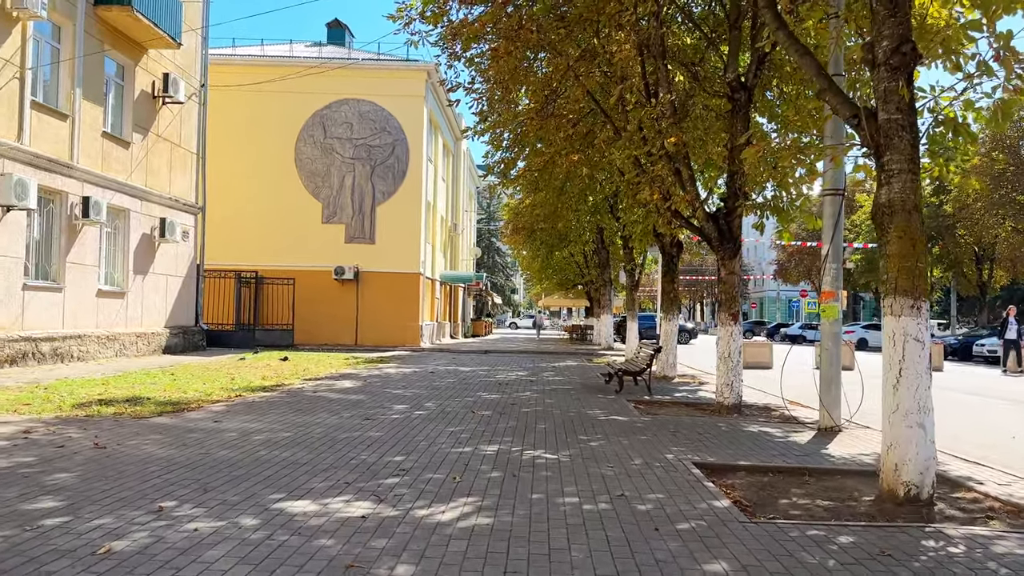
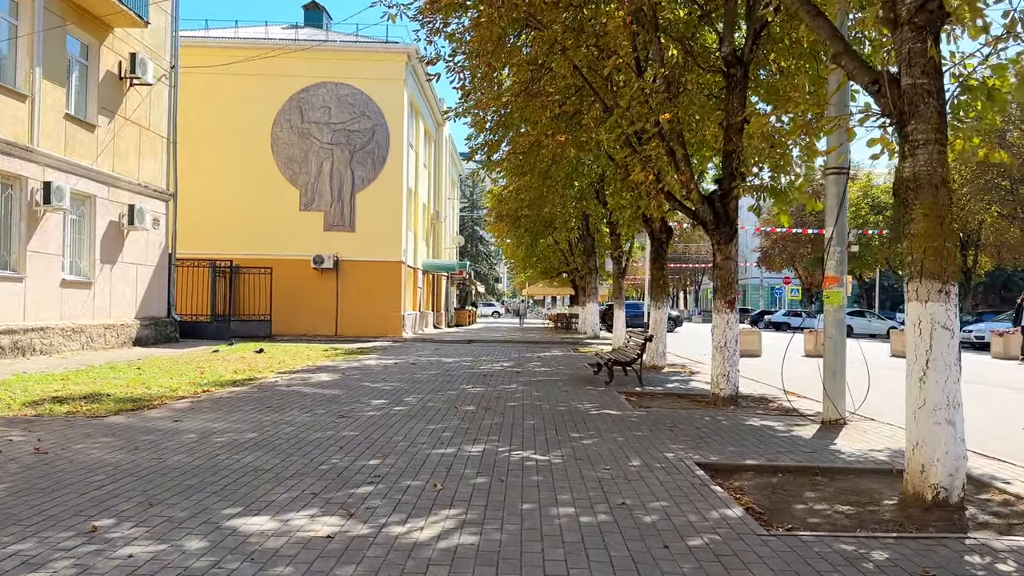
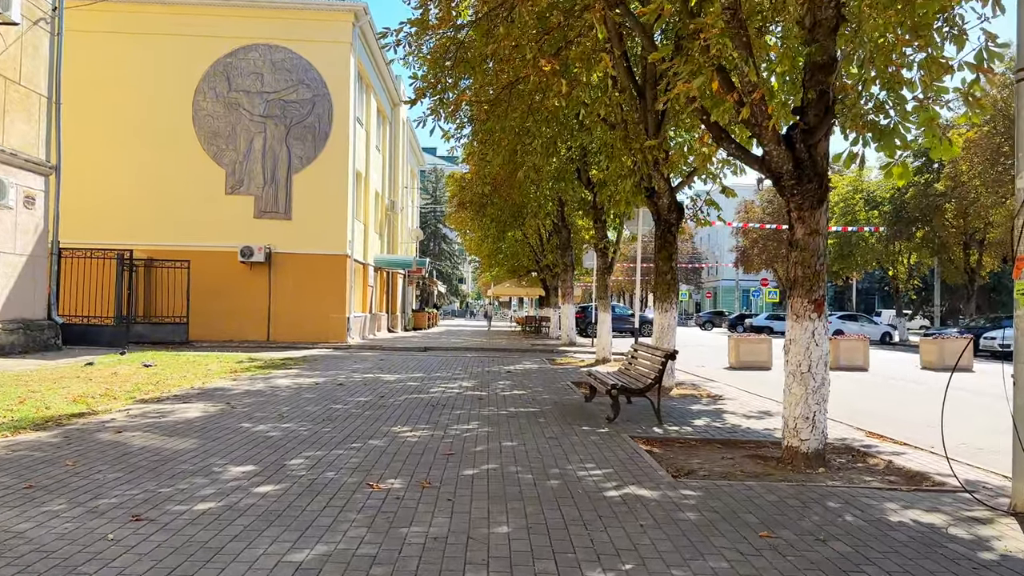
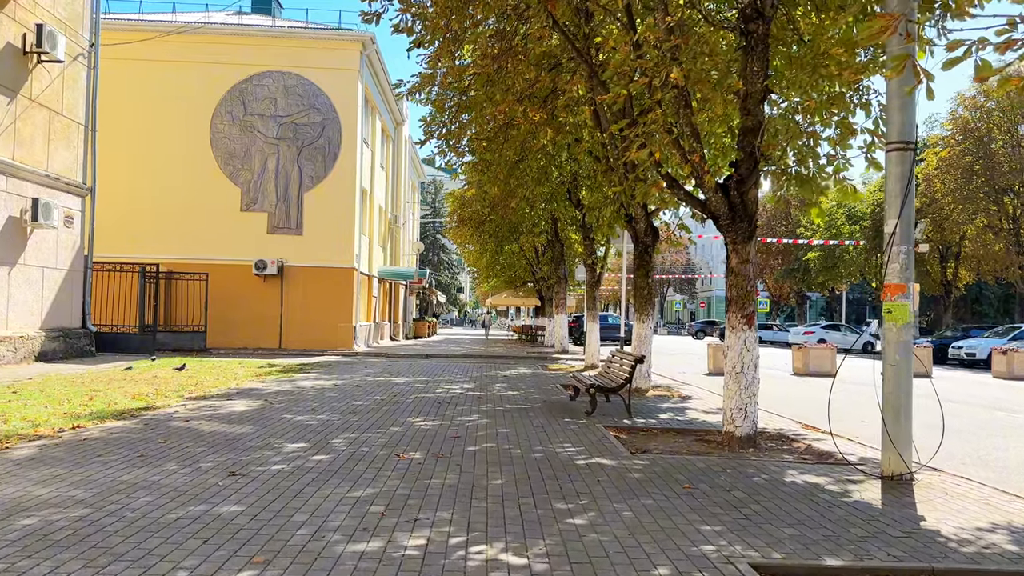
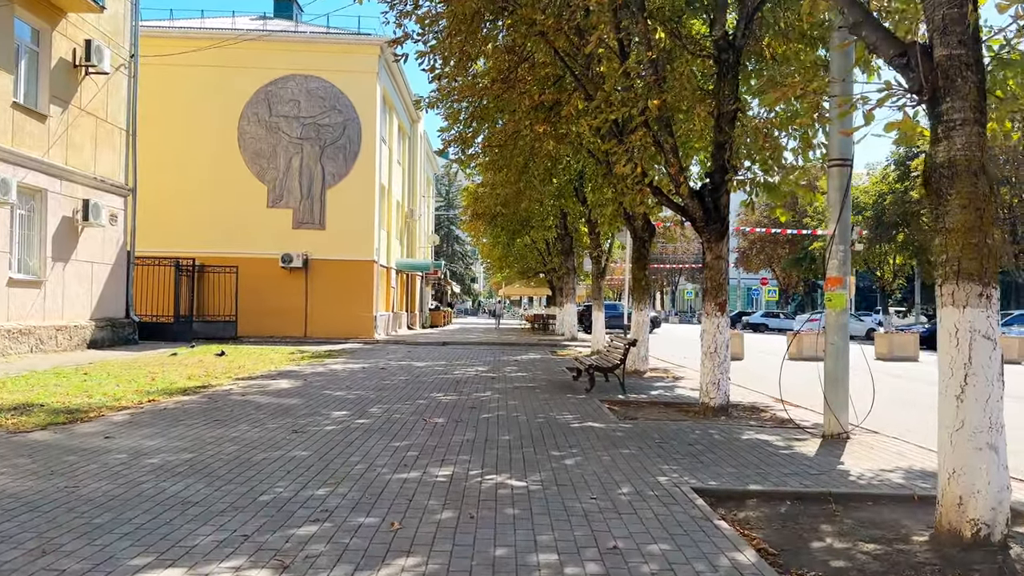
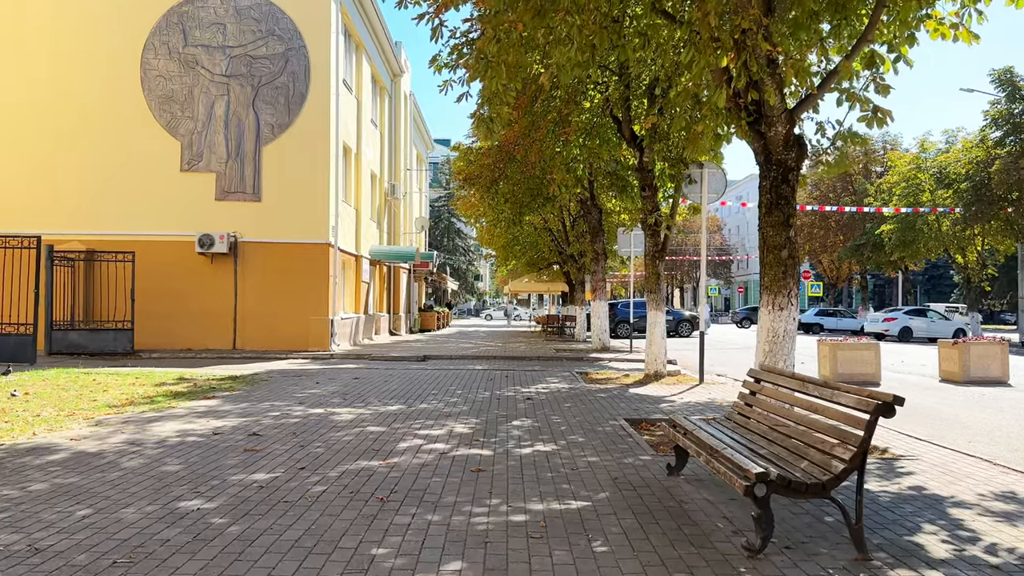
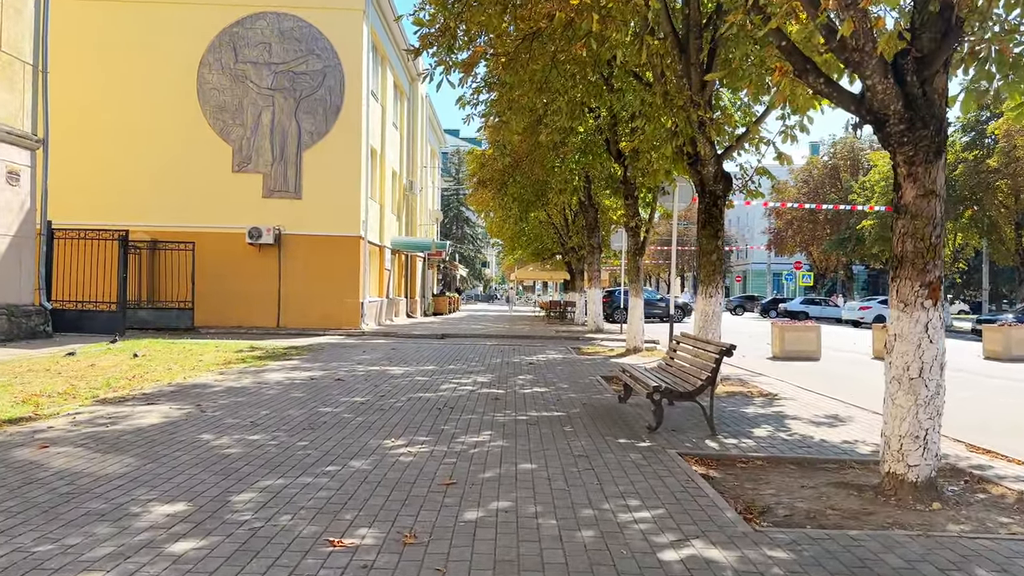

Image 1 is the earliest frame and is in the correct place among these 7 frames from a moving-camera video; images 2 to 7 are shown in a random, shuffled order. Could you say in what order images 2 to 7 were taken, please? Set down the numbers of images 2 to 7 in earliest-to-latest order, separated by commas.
2, 5, 4, 3, 7, 6
